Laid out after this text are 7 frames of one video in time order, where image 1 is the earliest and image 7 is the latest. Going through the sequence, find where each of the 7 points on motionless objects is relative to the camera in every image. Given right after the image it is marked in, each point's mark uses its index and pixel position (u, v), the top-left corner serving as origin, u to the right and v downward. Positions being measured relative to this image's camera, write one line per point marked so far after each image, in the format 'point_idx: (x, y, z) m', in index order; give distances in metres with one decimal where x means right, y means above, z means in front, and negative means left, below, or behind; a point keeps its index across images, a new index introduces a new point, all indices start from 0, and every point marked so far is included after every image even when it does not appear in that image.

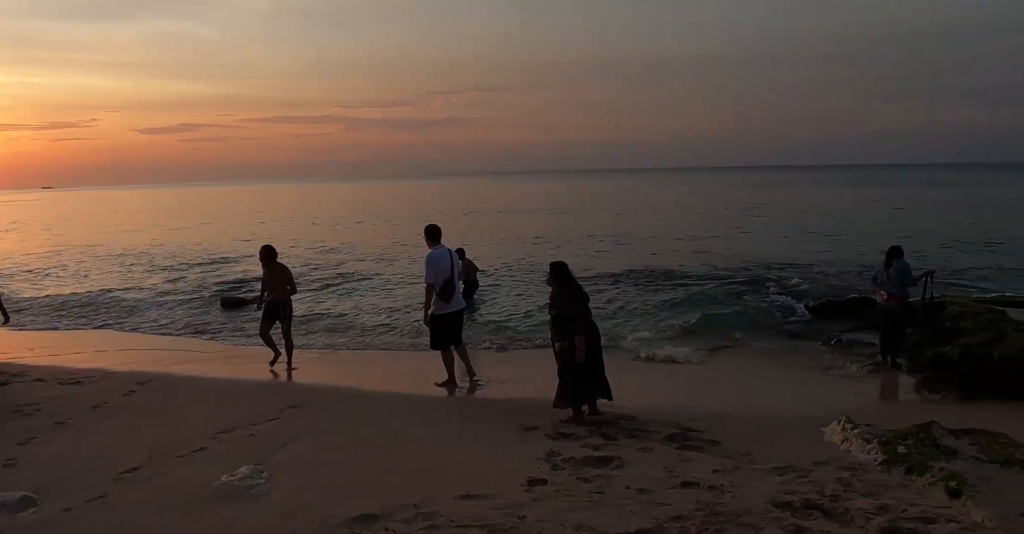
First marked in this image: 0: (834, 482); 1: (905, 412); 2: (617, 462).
0: (+2.7, -1.8, +6.3) m
1: (+4.6, -1.7, +8.9) m
2: (+1.0, -1.8, +7.1) m
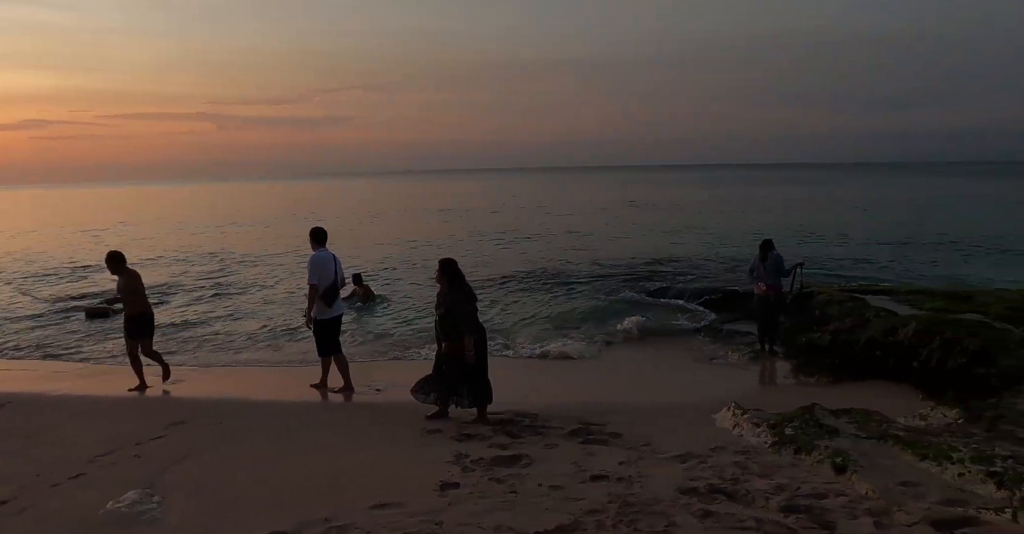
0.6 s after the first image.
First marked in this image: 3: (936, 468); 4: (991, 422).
0: (+1.9, -1.7, +6.6) m
1: (+3.4, -1.6, +9.5) m
2: (+0.1, -1.8, +7.1) m
3: (+3.3, -1.6, +5.8) m
4: (+4.1, -1.3, +6.5) m
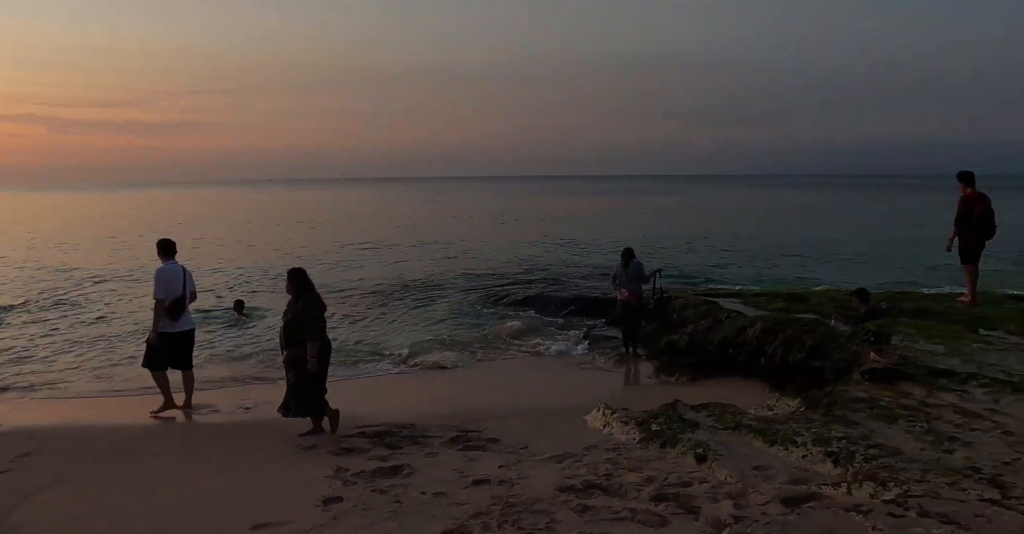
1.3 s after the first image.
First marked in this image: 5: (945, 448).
0: (+0.9, -1.8, +7.0) m
1: (+1.8, -1.7, +10.1) m
2: (-1.0, -1.9, +7.2) m
3: (+2.3, -1.6, +6.5) m
4: (+3.0, -1.3, +7.3) m
5: (+3.4, -1.4, +5.9) m
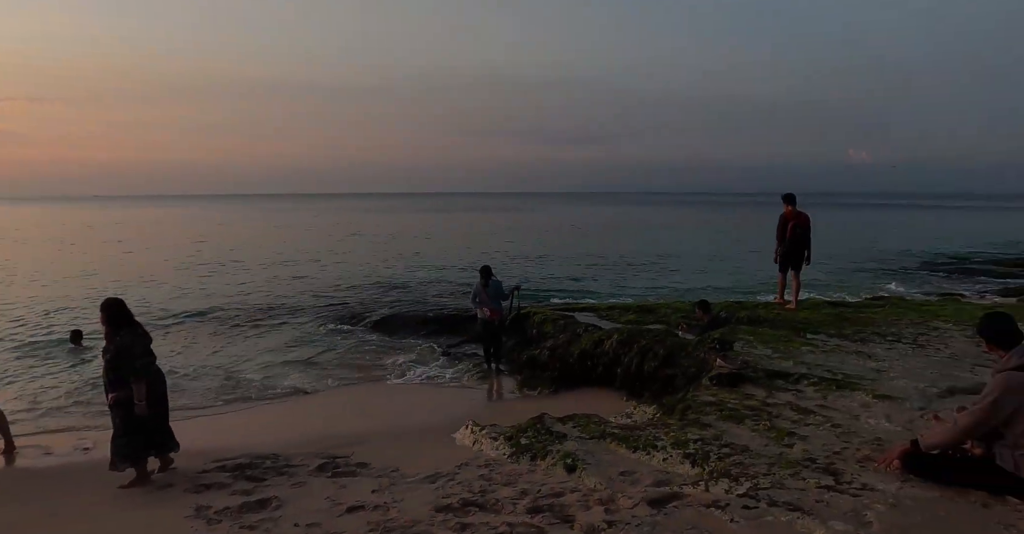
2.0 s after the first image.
0: (-0.3, -2.0, +7.1) m
1: (0.0, -2.0, +10.3) m
2: (-2.2, -2.2, +6.9) m
3: (+1.2, -1.7, +6.9) m
4: (+1.8, -1.5, +7.8) m
5: (+2.4, -1.5, +6.6) m
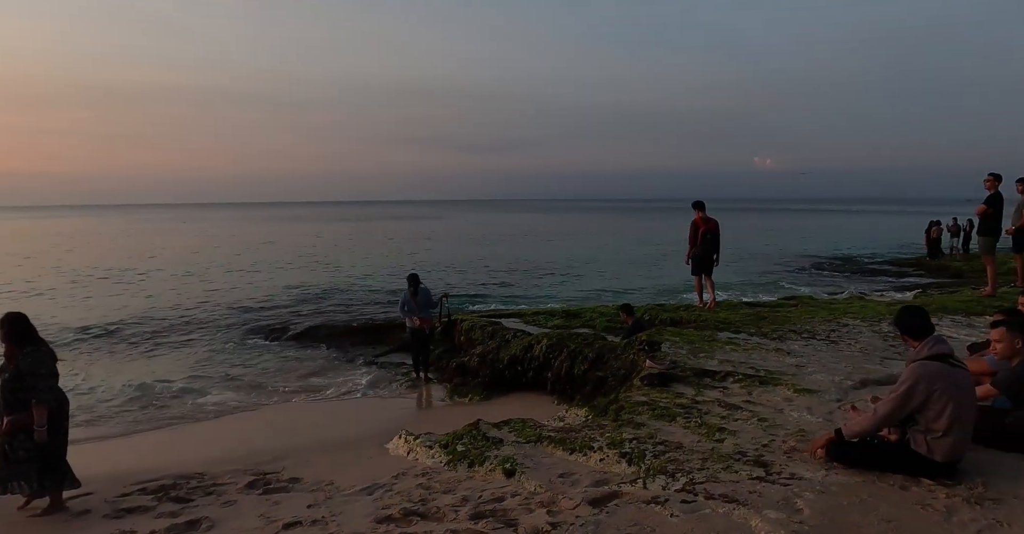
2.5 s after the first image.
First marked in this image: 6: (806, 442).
0: (-0.9, -2.1, +7.0) m
1: (-0.9, -2.1, +10.3) m
2: (-2.7, -2.3, +6.7) m
3: (+0.7, -1.8, +7.0) m
4: (+1.1, -1.5, +8.0) m
5: (+1.8, -1.5, +6.8) m
6: (+2.5, -1.5, +6.4) m
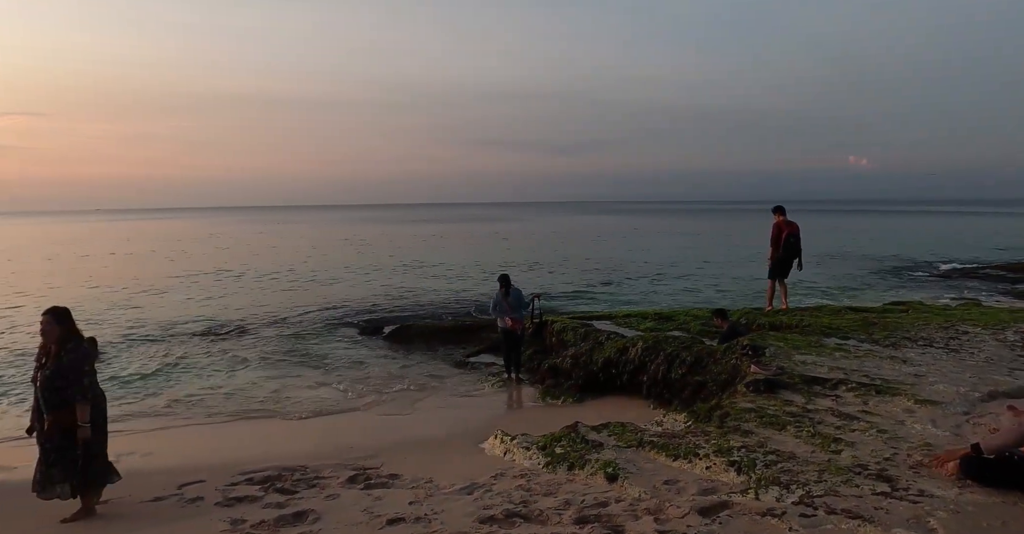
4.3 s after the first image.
0: (+0.1, -2.1, +7.0) m
1: (+0.4, -2.1, +10.2) m
2: (-1.8, -2.2, +6.8) m
3: (+1.6, -1.8, +6.8) m
4: (+2.1, -1.5, +7.7) m
5: (+2.7, -1.6, +6.5) m
6: (+3.4, -1.5, +6.0) m
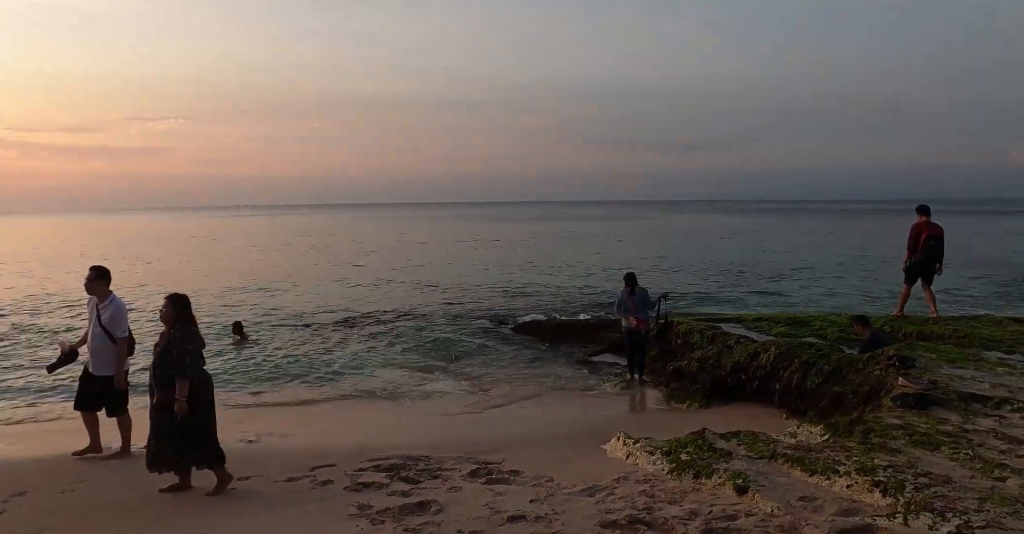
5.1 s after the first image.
0: (+1.2, -2.0, +6.8) m
1: (+2.0, -2.0, +9.9) m
2: (-0.7, -2.2, +6.9) m
3: (+2.6, -1.8, +6.3) m
4: (+3.3, -1.6, +7.2) m
5: (+3.7, -1.6, +5.8) m
6: (+4.3, -1.6, +5.3) m
